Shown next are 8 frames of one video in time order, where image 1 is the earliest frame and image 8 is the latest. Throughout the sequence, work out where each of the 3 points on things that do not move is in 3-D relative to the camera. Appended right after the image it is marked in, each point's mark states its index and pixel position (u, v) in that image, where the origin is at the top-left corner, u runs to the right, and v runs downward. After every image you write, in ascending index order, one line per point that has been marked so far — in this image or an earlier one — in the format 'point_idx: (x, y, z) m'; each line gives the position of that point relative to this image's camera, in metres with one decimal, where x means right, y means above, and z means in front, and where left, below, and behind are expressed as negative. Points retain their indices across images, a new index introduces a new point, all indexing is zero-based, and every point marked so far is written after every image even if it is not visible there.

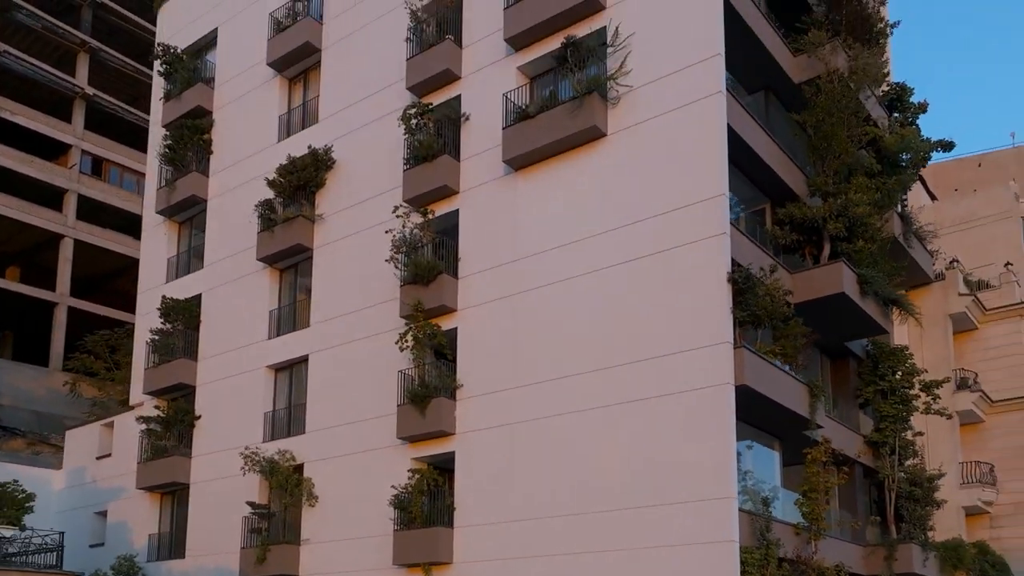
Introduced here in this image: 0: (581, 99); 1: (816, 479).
0: (+1.2, +3.2, +19.2) m
1: (+5.4, -3.4, +19.3) m
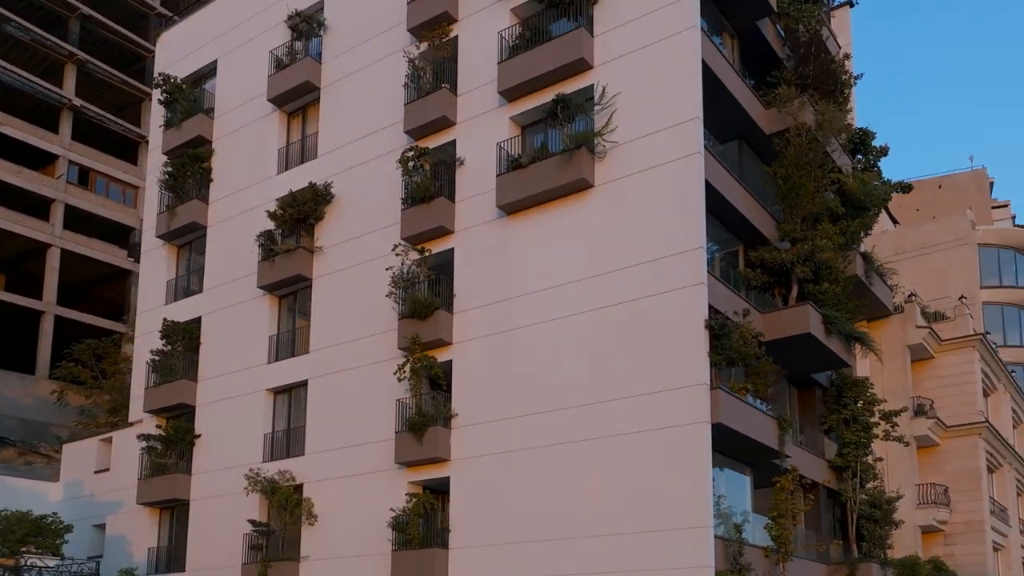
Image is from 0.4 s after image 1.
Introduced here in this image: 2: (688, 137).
0: (+1.1, +2.5, +20.7) m
1: (+5.2, -4.1, +21.0) m
2: (+3.1, +2.7, +19.8) m
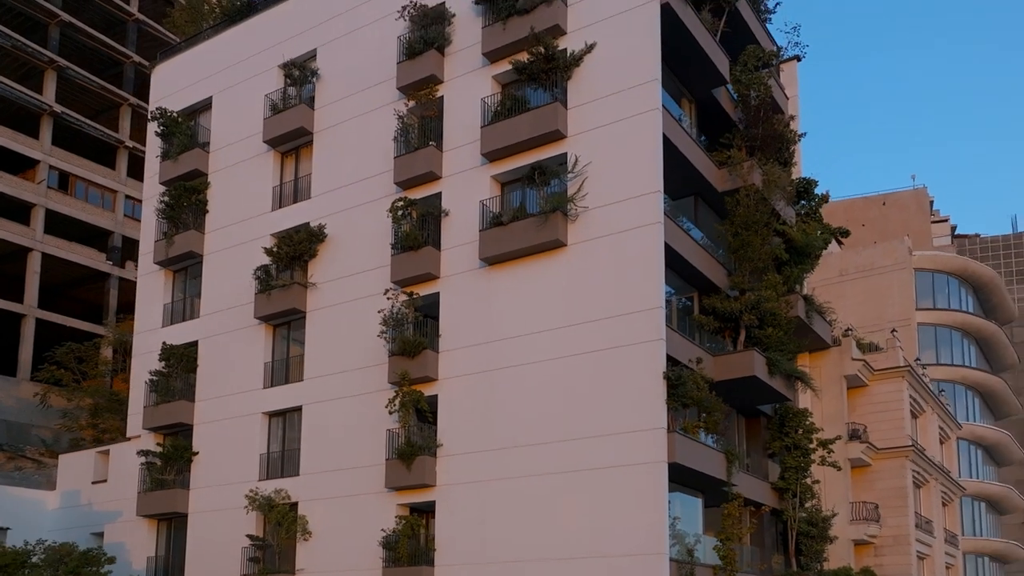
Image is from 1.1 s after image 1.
0: (+0.7, +1.5, +23.2) m
1: (+4.7, -5.2, +23.8) m
2: (+2.8, +1.6, +22.4) m
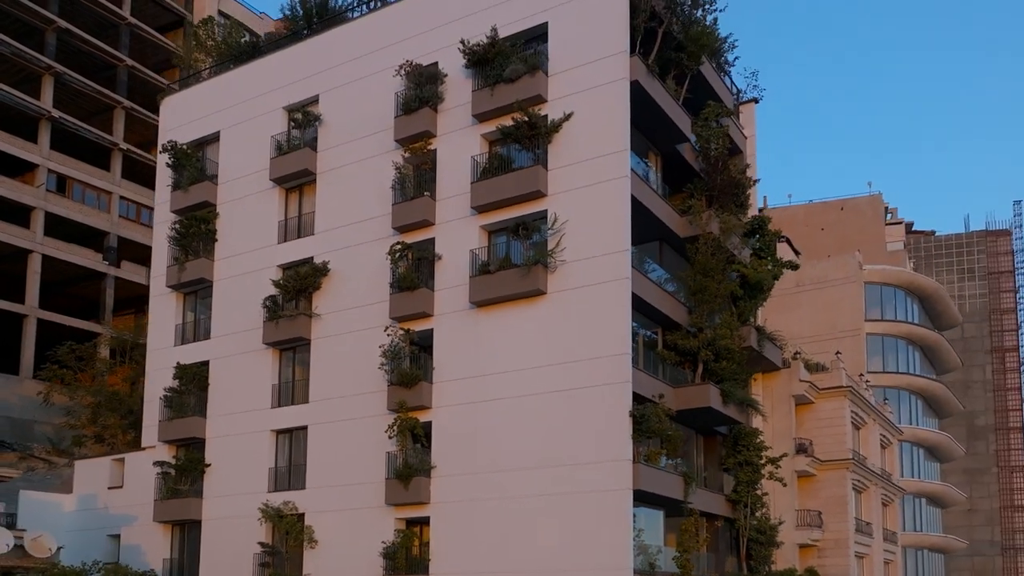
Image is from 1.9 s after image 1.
0: (+0.4, +0.5, +26.4) m
1: (+4.3, -6.2, +27.2) m
2: (+2.5, +0.6, +25.6) m
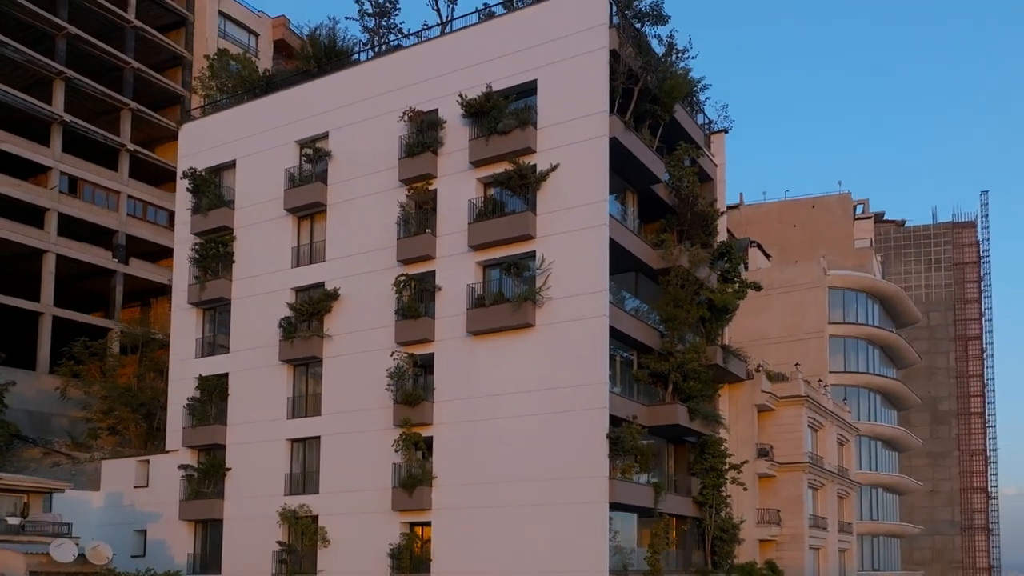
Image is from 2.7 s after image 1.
0: (+0.2, -0.4, +29.8) m
1: (+4.1, -7.1, +30.9) m
2: (+2.3, -0.4, +29.1) m
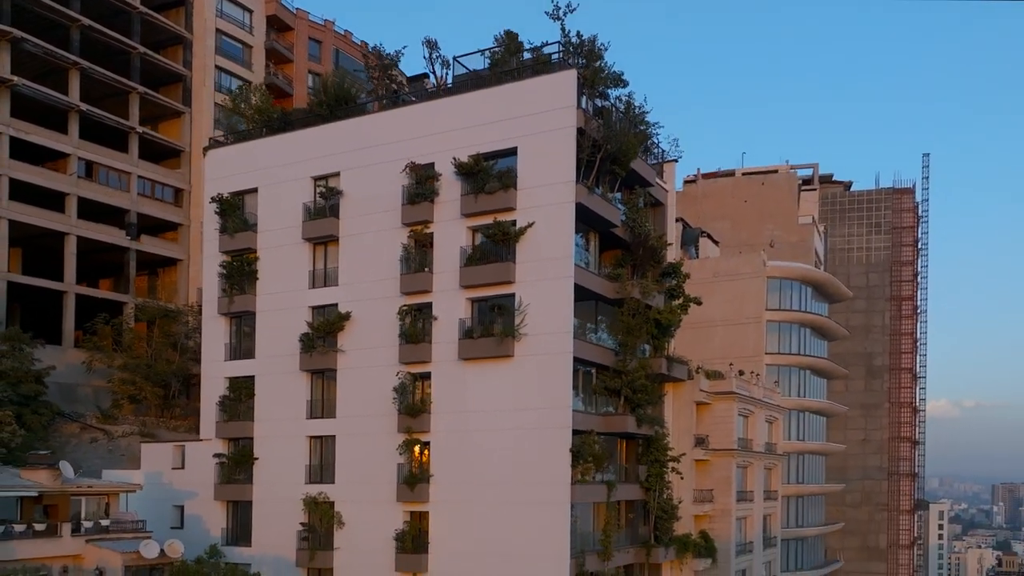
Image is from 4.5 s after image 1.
0: (-0.4, -1.7, +36.8) m
1: (+3.4, -8.3, +38.5) m
2: (+1.8, -1.7, +36.1) m
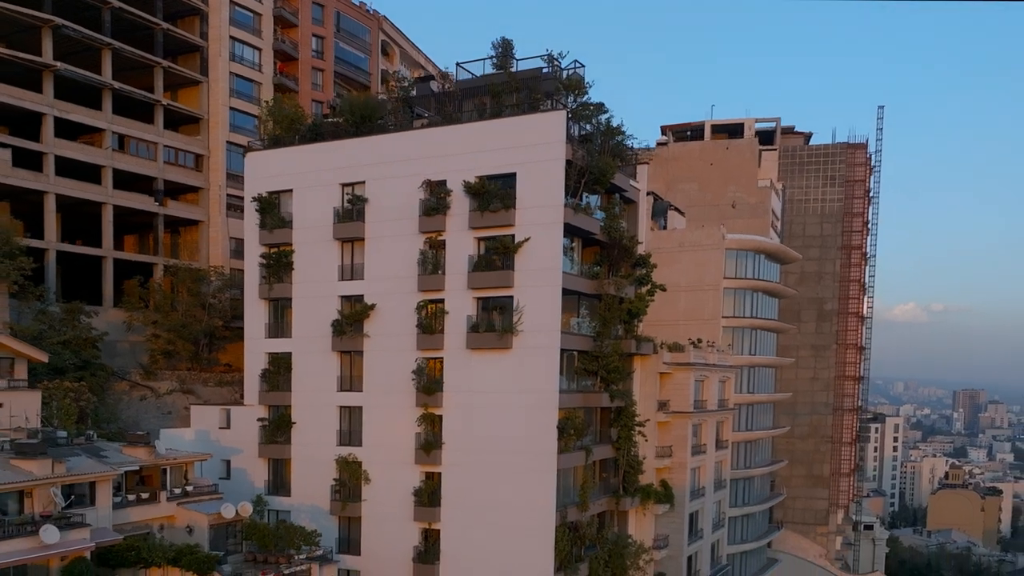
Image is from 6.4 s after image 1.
0: (-0.4, -1.9, +45.1) m
1: (+3.2, -8.4, +47.5) m
2: (+1.7, -2.0, +44.5) m
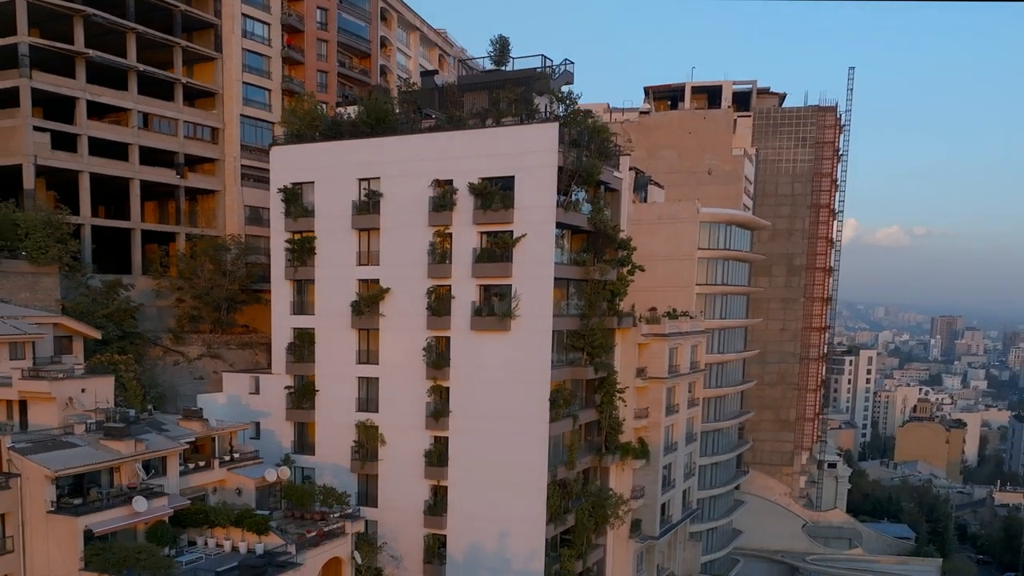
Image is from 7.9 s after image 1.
0: (-0.5, -1.5, +52.0) m
1: (+3.1, -7.8, +54.9) m
2: (+1.6, -1.7, +51.4) m
